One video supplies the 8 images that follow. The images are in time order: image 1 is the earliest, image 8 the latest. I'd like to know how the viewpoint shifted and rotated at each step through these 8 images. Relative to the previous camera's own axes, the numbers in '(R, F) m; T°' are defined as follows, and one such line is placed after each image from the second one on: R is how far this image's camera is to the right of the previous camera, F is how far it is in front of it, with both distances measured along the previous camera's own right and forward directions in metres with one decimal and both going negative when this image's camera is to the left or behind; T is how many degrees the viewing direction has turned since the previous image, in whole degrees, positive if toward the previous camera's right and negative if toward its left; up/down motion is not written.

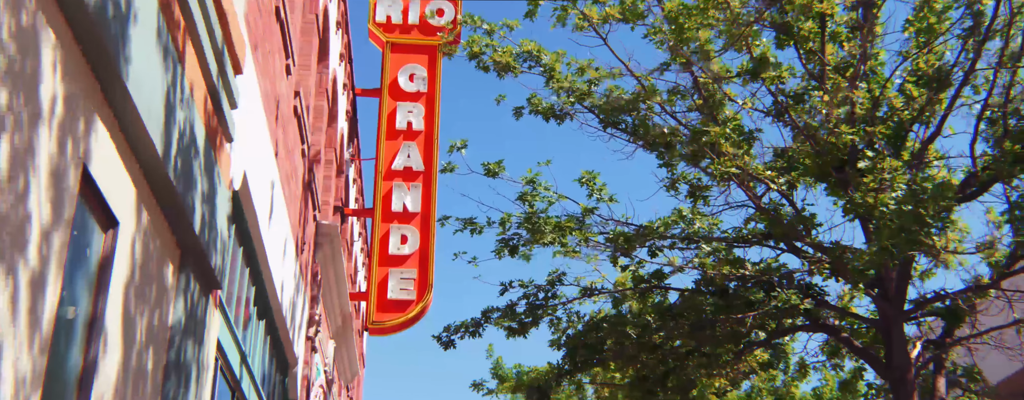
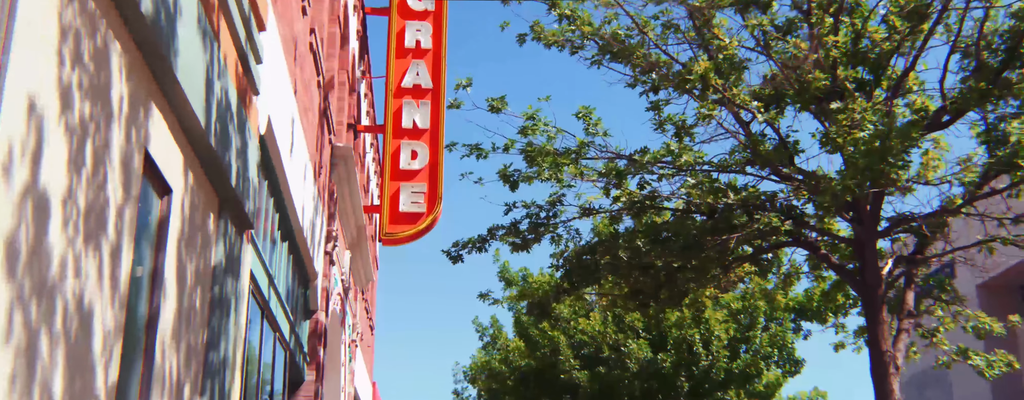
(+0.1, -0.9) m; -1°
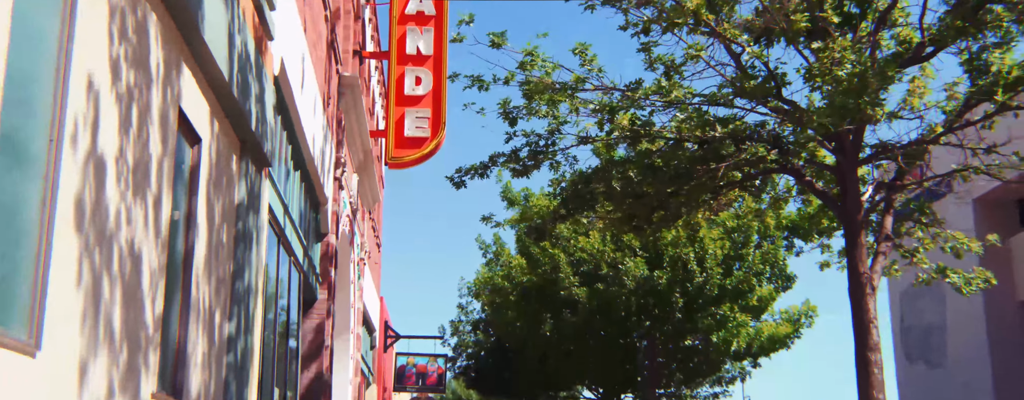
(+0.1, -0.7) m; 0°
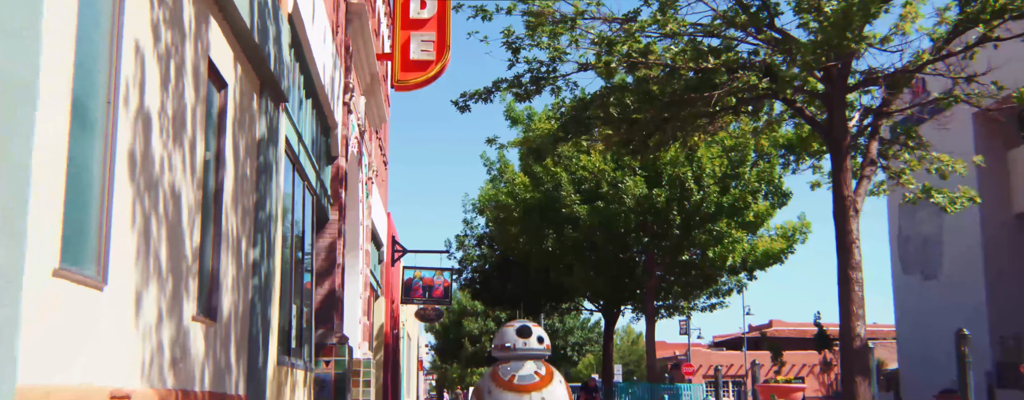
(0.0, -0.7) m; 0°
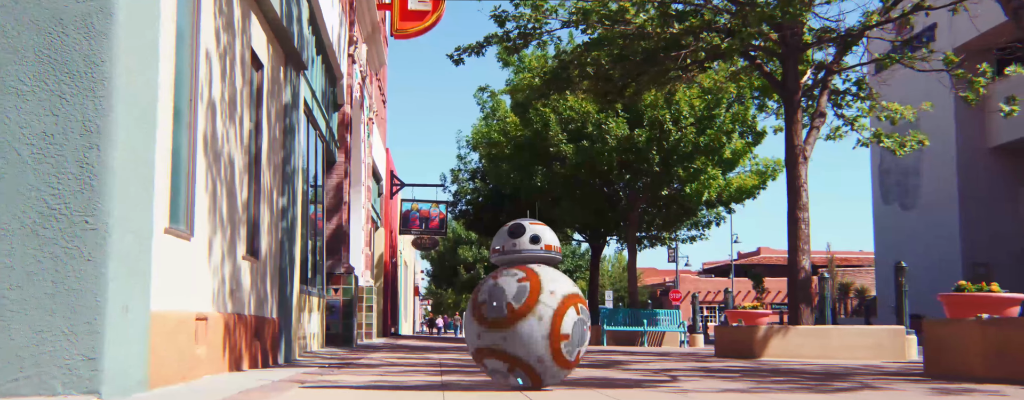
(+0.1, -1.9) m; 0°
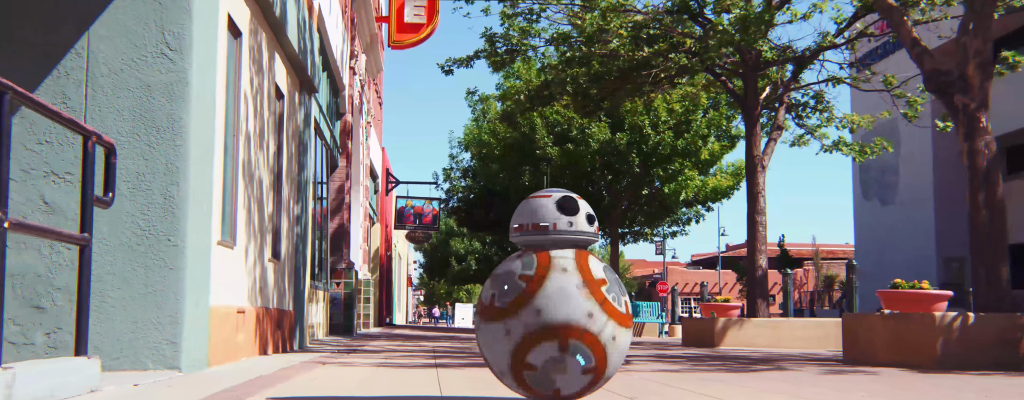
(+0.1, -1.8) m; 0°
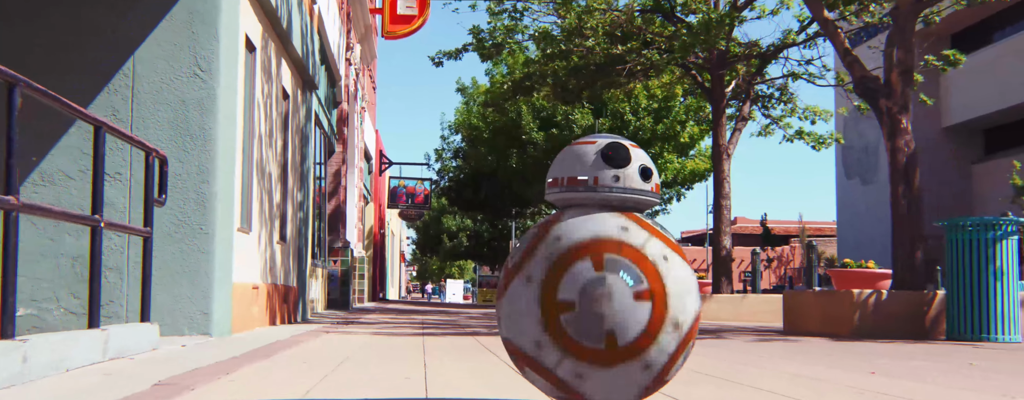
(+0.2, -1.5) m; 0°
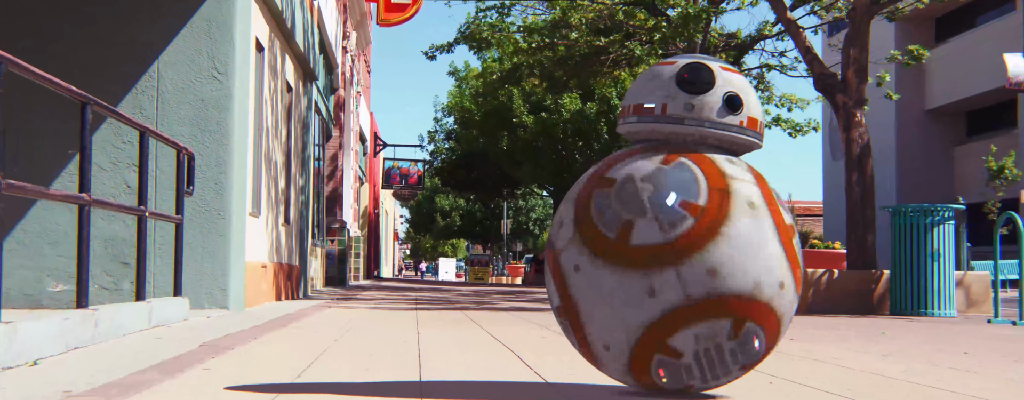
(+0.1, -1.1) m; 0°
